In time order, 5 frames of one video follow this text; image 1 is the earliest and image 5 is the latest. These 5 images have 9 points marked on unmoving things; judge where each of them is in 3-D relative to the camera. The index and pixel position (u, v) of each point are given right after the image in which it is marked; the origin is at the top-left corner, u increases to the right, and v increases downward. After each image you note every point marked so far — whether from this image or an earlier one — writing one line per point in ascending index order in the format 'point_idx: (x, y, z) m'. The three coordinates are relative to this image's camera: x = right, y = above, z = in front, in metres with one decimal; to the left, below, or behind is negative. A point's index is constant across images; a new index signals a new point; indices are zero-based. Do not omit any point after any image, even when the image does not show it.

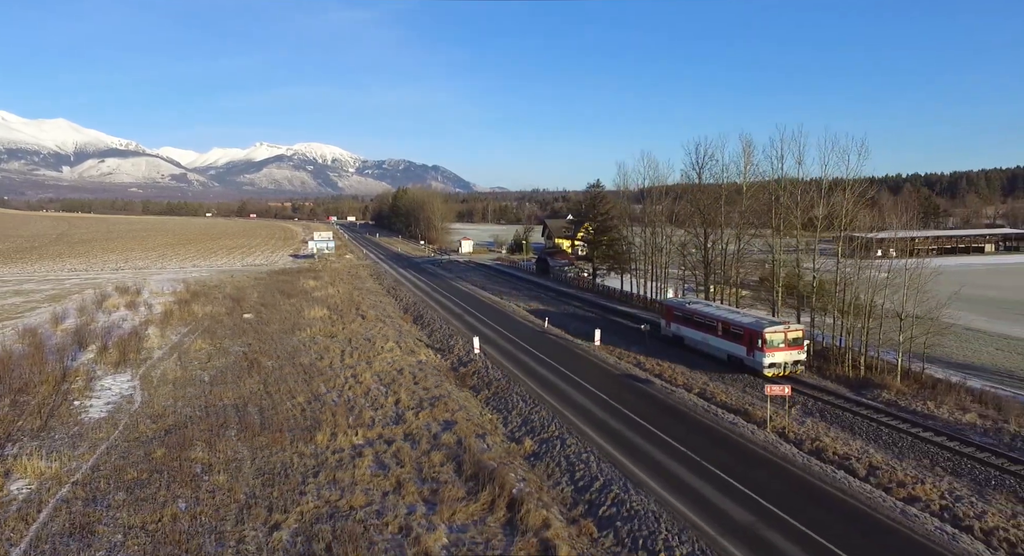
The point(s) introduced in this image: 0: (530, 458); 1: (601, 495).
0: (+0.6, -4.9, +17.5) m
1: (+2.1, -5.0, +14.8) m
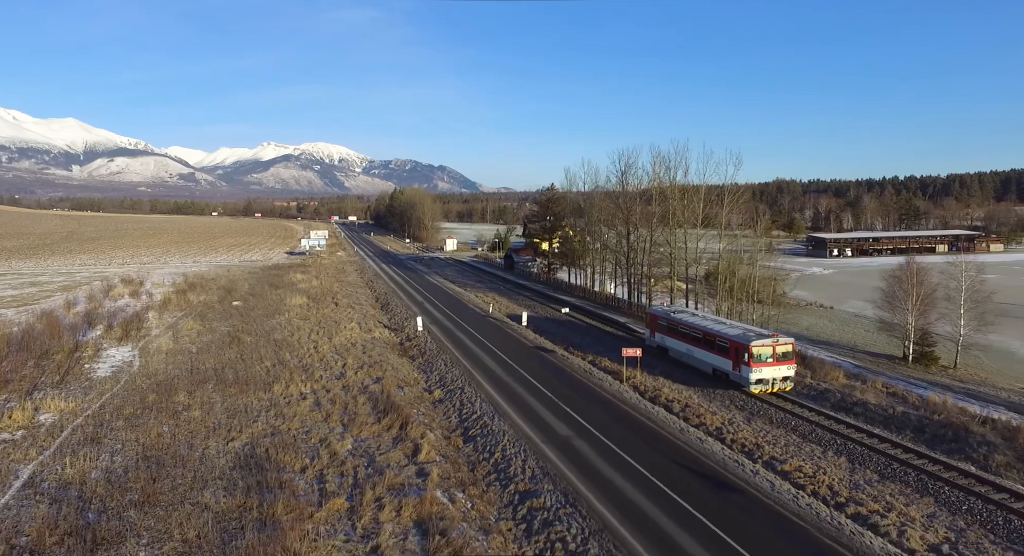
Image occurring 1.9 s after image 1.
0: (-2.7, -4.4, +22.7) m
1: (-1.2, -4.5, +20.0) m
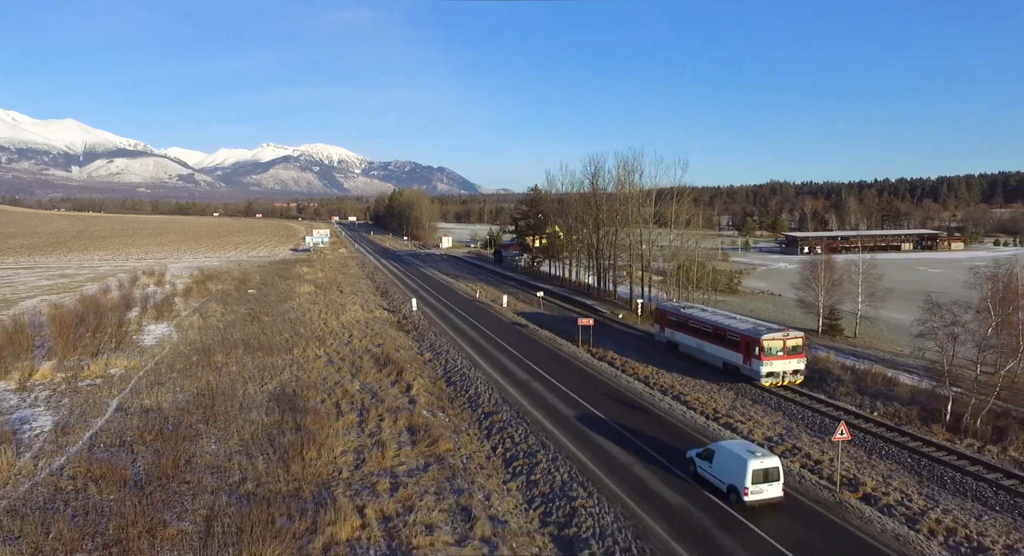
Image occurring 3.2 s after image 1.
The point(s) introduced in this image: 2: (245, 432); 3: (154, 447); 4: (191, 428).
0: (-3.7, -3.6, +28.0) m
1: (-2.3, -3.8, +25.4) m
2: (-8.0, -4.6, +19.0) m
3: (-9.9, -4.7, +17.5) m
4: (-9.9, -4.6, +19.4) m
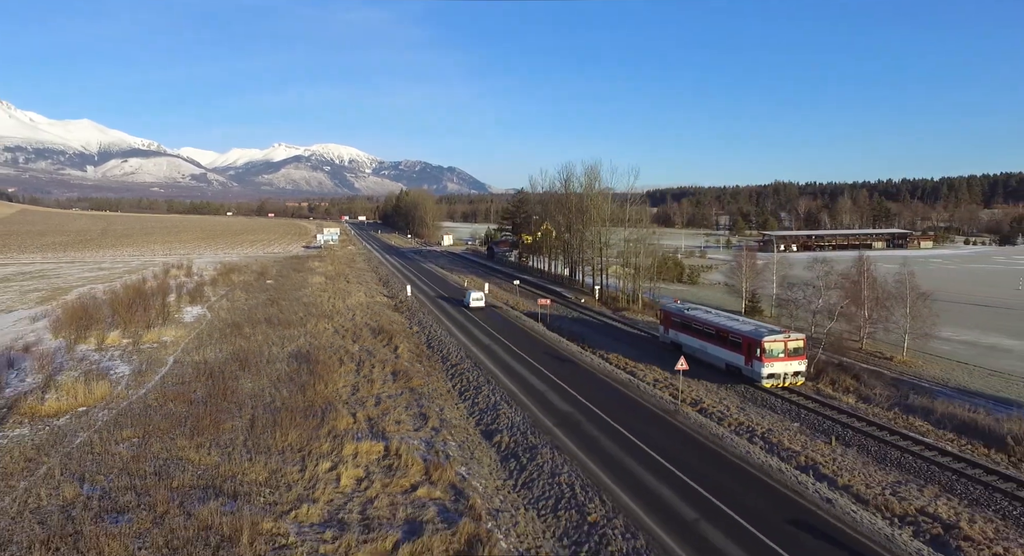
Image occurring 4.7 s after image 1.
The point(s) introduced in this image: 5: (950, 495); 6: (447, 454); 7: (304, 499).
0: (-5.3, -3.0, +34.7) m
1: (-3.9, -3.1, +32.0) m
2: (-9.8, -3.9, +25.7) m
3: (-11.7, -4.1, +24.3) m
4: (-11.6, -3.9, +26.2) m
5: (+9.6, -4.8, +14.0) m
6: (-1.7, -4.7, +16.9) m
7: (-4.8, -5.1, +14.7) m
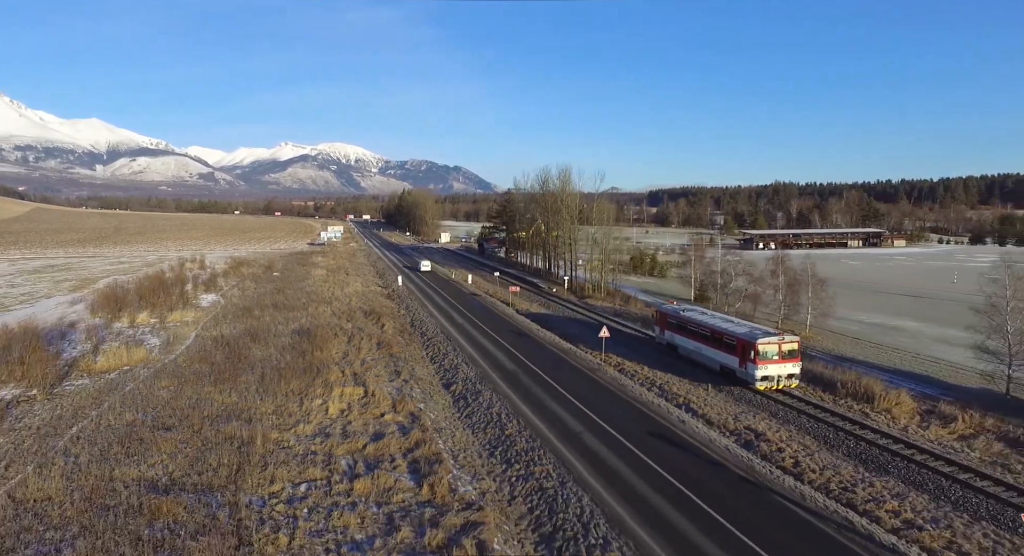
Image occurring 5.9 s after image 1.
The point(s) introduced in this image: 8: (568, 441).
0: (-6.9, -2.3, +39.9) m
1: (-5.5, -2.5, +37.2) m
2: (-11.4, -3.3, +30.9) m
3: (-13.4, -3.4, +29.5) m
4: (-13.3, -3.2, +31.4) m
5: (+7.8, -4.2, +19.0) m
6: (-3.5, -4.1, +22.0) m
7: (-6.6, -4.5, +19.9) m
8: (+1.6, -4.6, +18.1) m
